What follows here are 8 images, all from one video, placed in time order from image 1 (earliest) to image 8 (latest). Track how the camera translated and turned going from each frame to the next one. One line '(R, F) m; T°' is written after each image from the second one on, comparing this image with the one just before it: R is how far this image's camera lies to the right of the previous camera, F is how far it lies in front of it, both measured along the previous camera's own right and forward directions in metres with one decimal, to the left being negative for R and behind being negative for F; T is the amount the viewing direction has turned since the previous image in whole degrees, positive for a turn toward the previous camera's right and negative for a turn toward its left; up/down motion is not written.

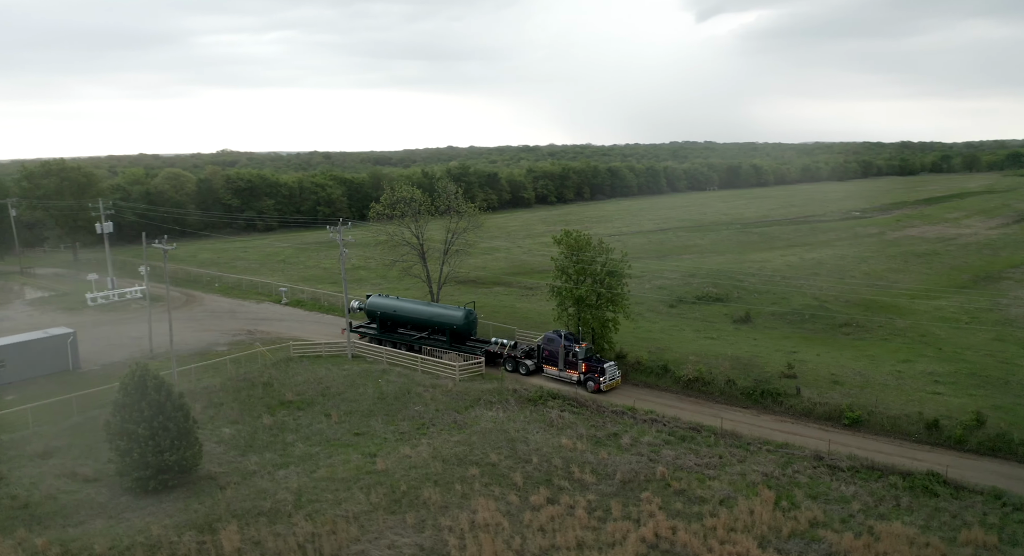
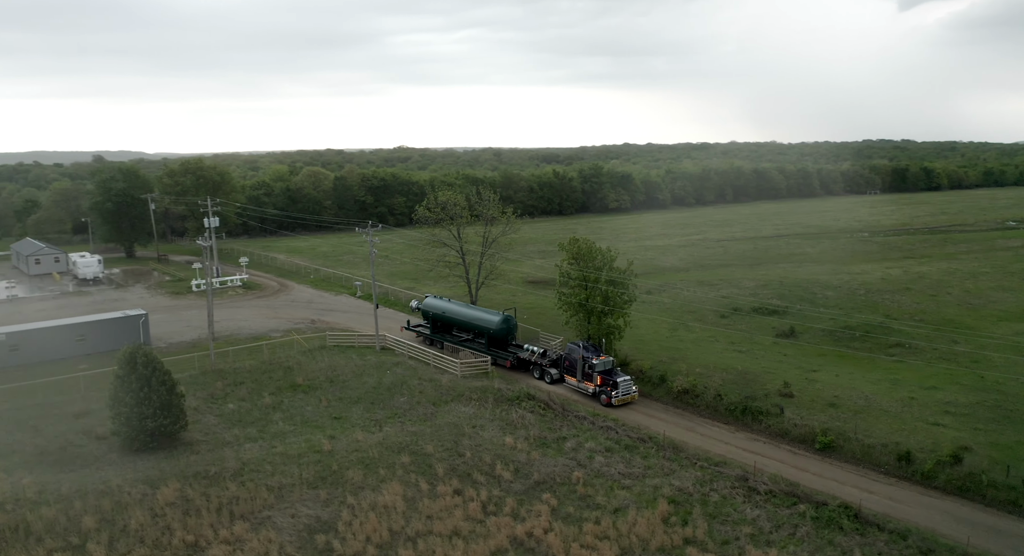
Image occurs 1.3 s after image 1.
(+6.0, -0.5) m; -12°
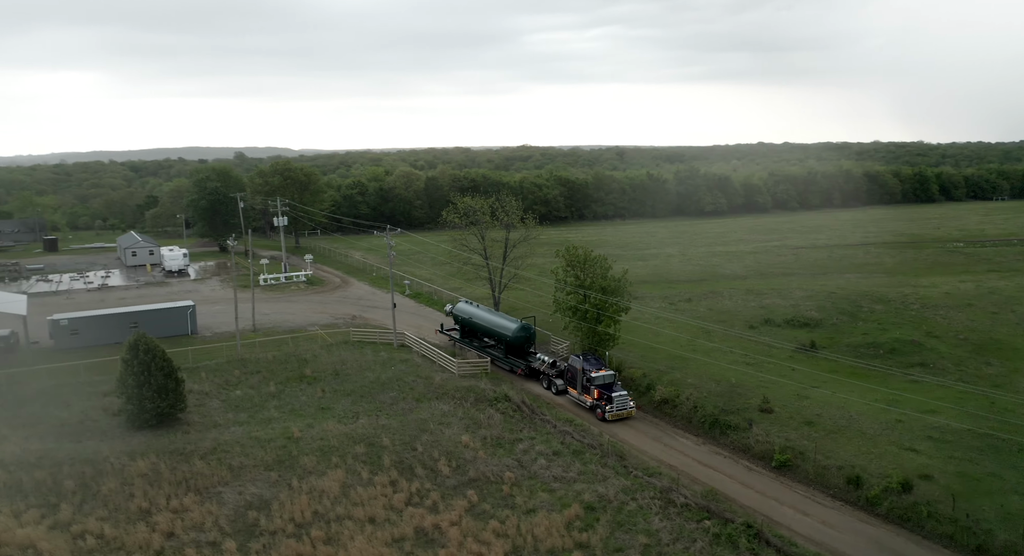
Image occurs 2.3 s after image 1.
(+4.7, -0.7) m; -9°
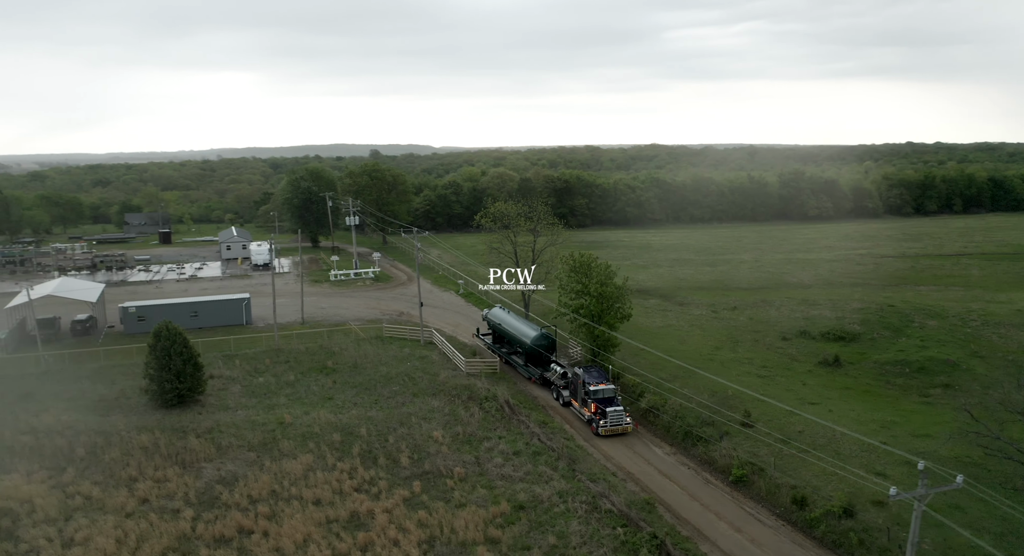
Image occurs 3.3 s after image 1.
(+4.6, -0.7) m; -9°
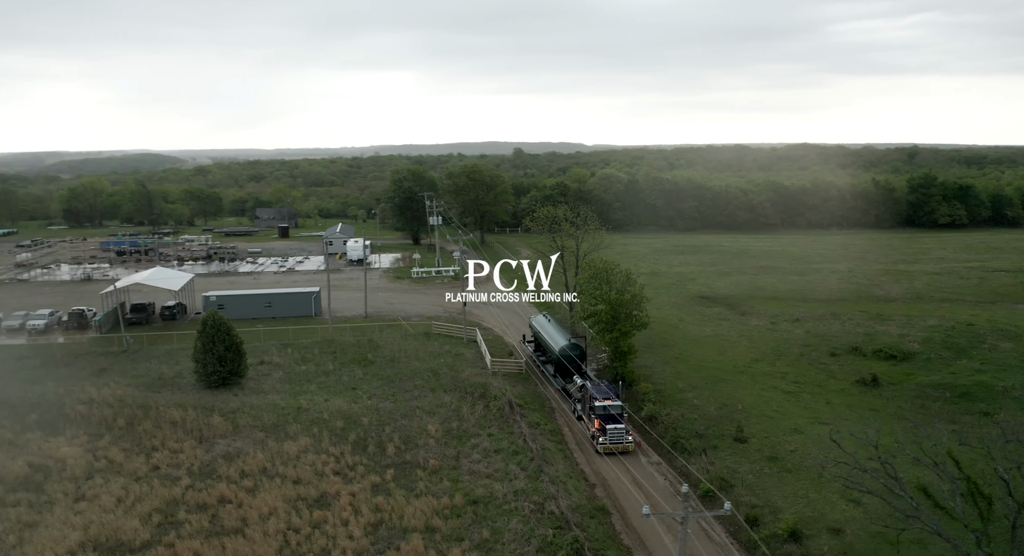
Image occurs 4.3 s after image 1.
(+4.6, -0.6) m; -10°
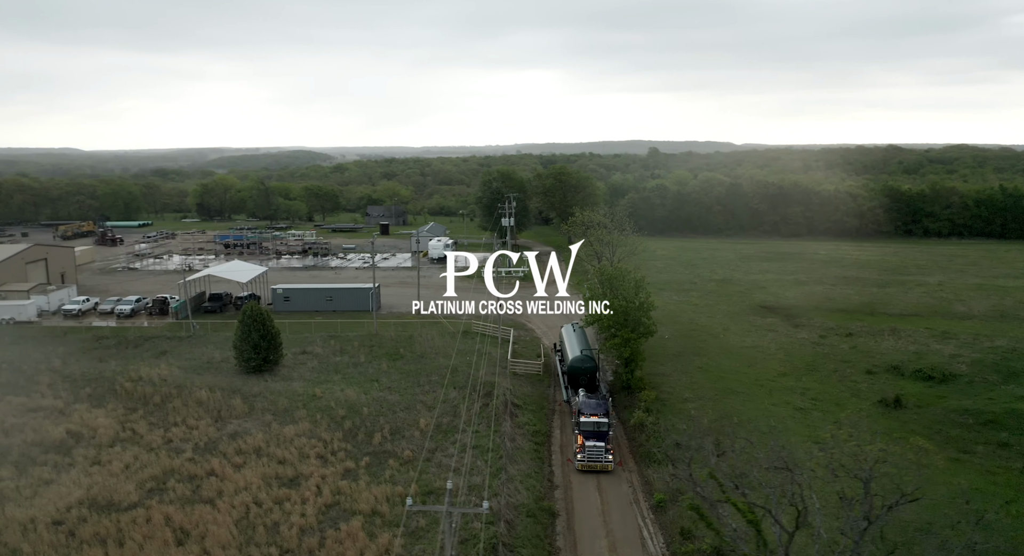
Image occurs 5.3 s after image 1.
(+4.8, -0.6) m; -10°
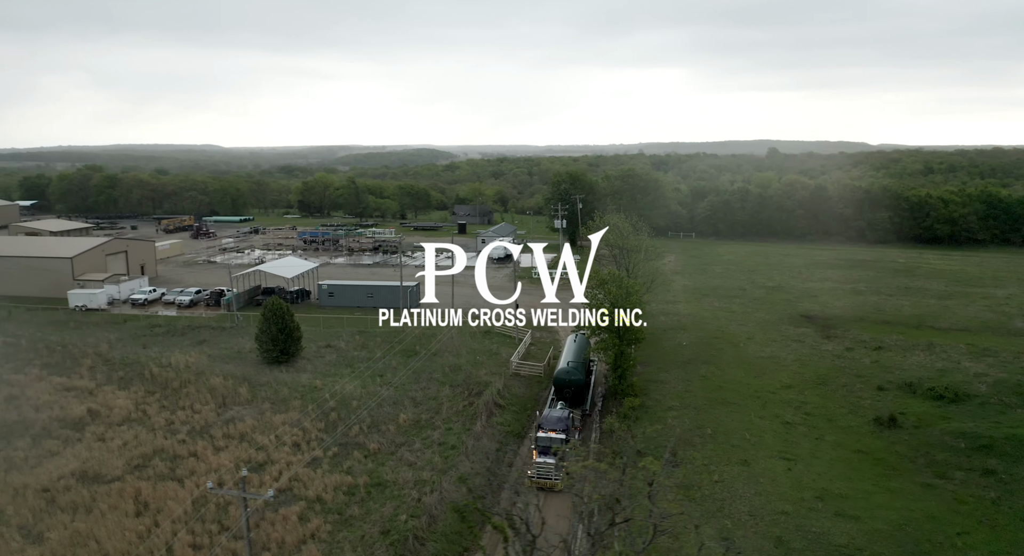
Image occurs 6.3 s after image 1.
(+5.0, -0.4) m; -8°
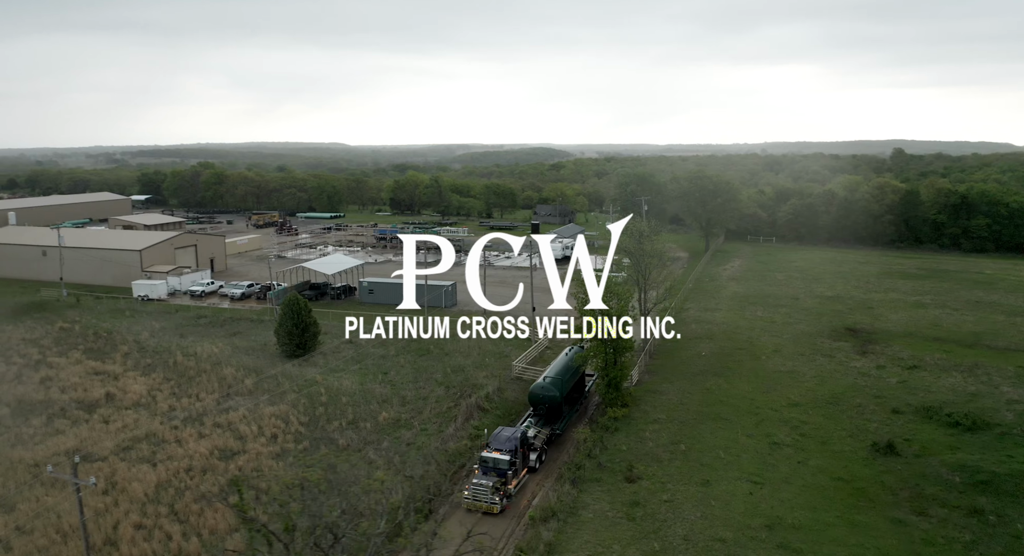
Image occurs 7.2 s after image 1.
(+4.8, +0.4) m; -8°
